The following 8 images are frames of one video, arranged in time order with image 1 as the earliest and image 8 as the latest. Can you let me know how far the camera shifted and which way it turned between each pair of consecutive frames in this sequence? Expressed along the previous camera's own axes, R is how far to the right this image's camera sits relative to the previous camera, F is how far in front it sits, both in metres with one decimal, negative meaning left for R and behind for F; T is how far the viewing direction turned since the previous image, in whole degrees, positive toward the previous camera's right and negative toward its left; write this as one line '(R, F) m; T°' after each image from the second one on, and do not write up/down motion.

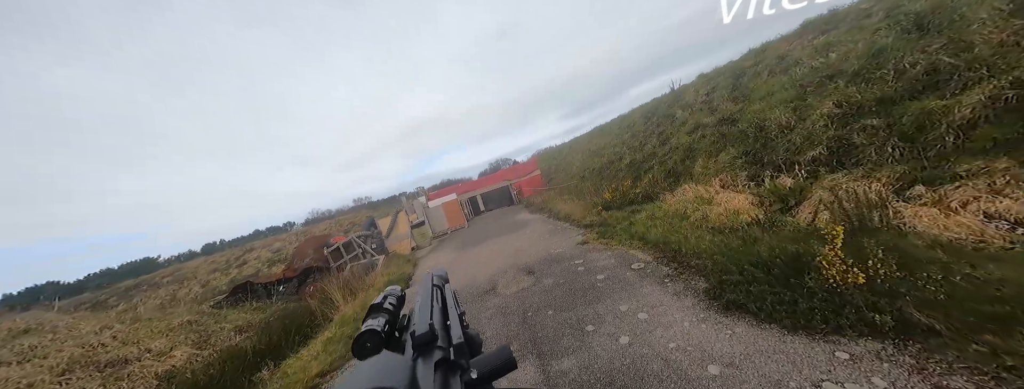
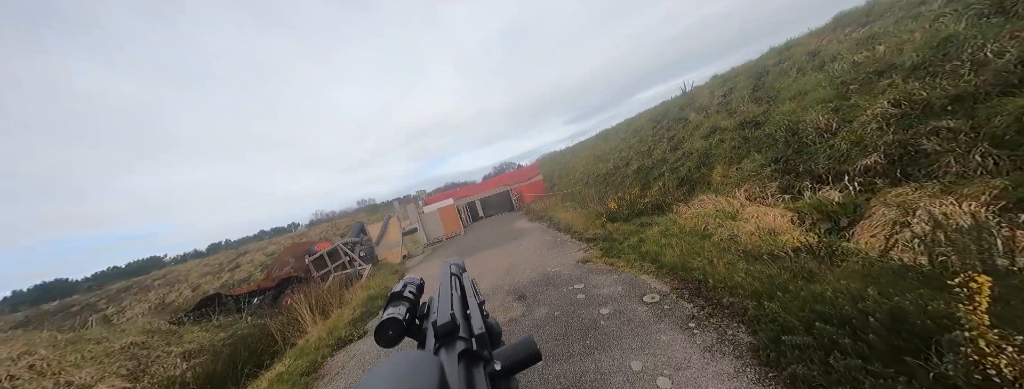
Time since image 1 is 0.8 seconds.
(+0.3, +0.8) m; -1°
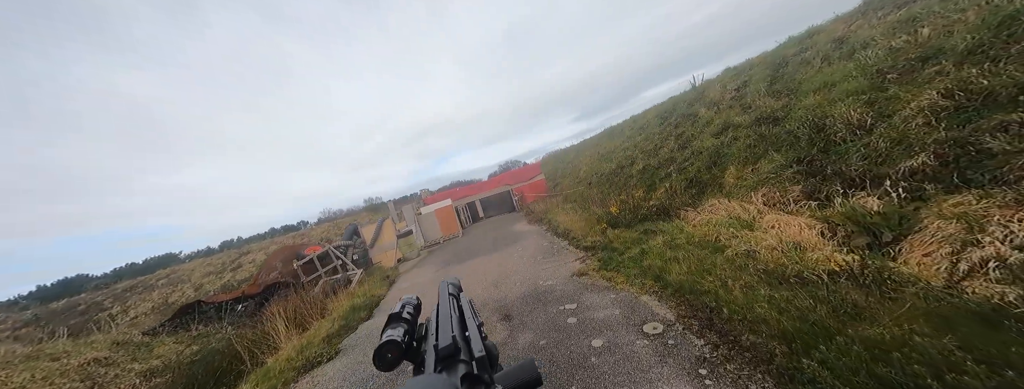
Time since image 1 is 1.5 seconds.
(+0.3, +0.5) m; -1°
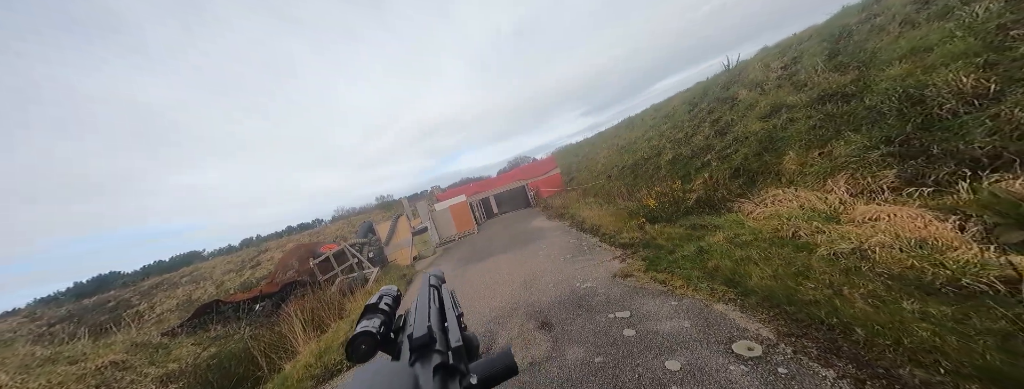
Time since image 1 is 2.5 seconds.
(-0.4, +0.6) m; -2°
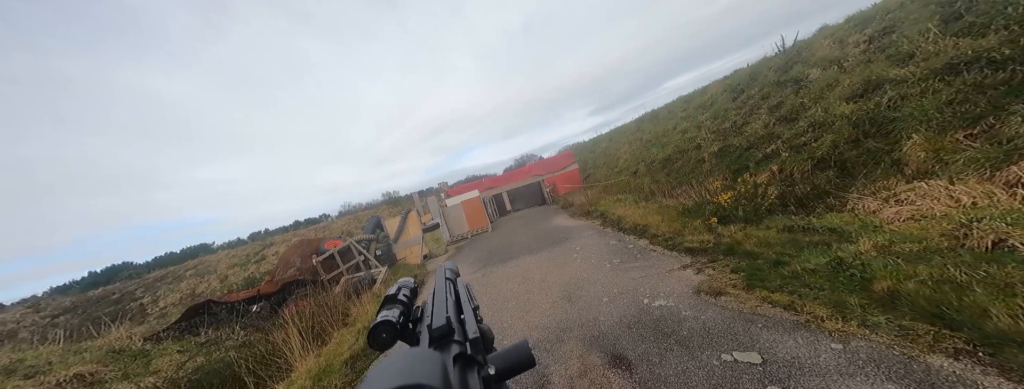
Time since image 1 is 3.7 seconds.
(-0.6, +1.0) m; -1°
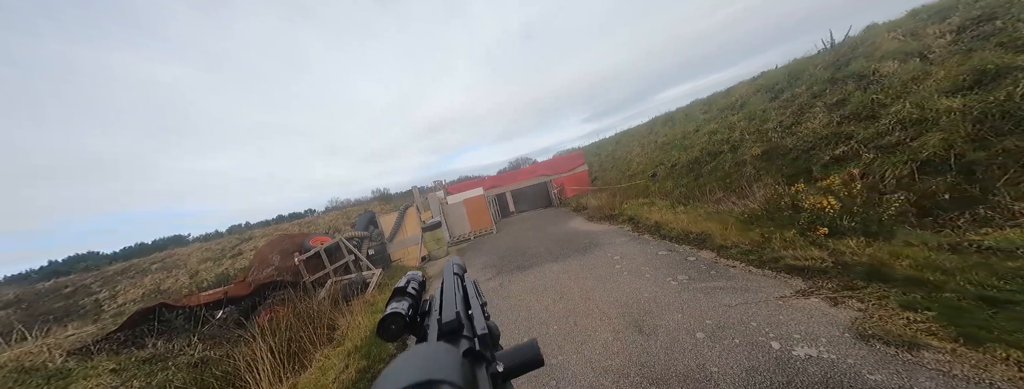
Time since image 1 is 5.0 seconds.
(-0.8, +1.2) m; +2°
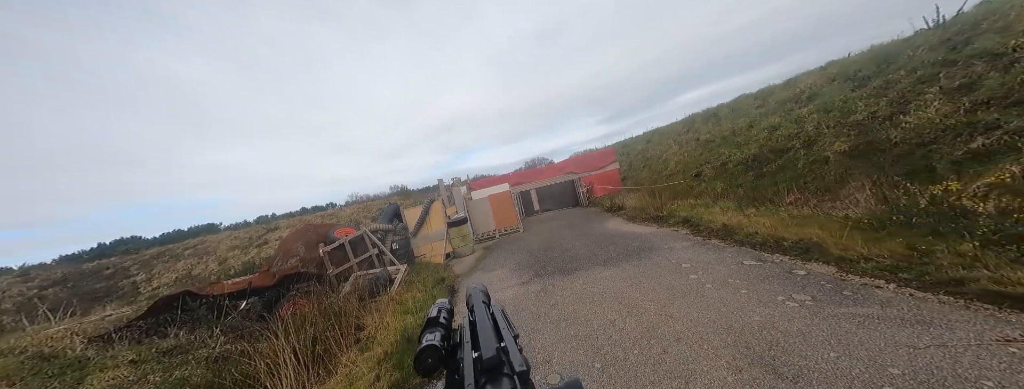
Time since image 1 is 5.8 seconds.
(-0.7, +0.7) m; -3°
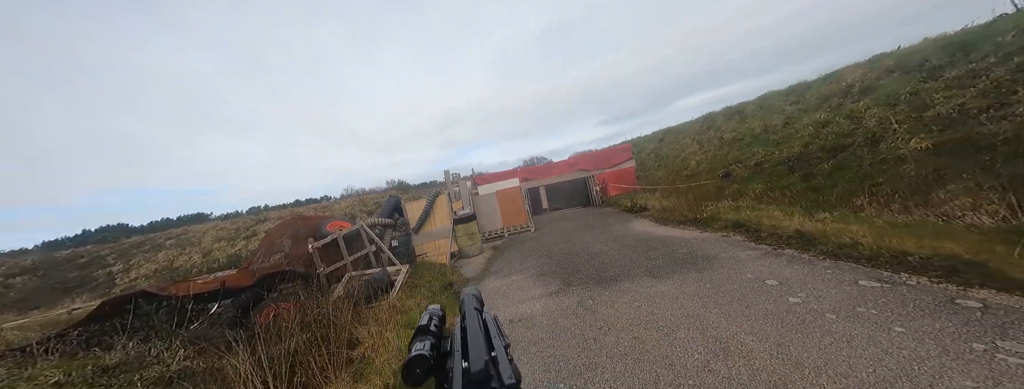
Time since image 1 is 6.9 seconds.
(-0.6, +1.1) m; +1°
